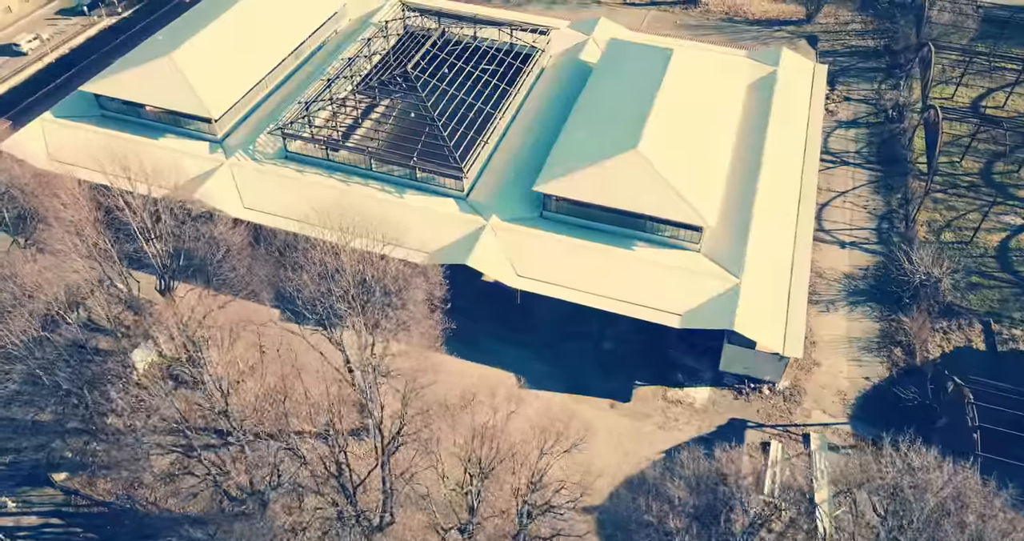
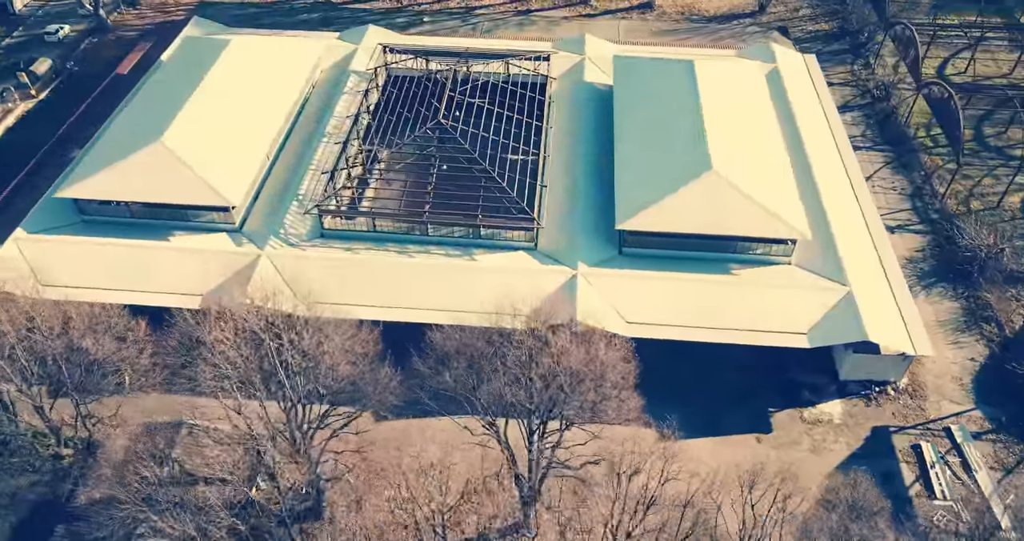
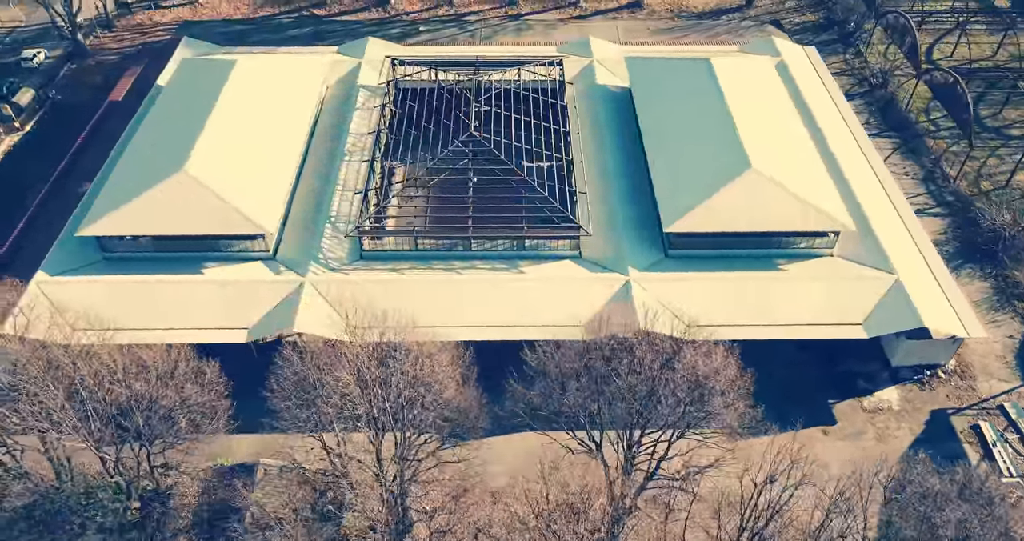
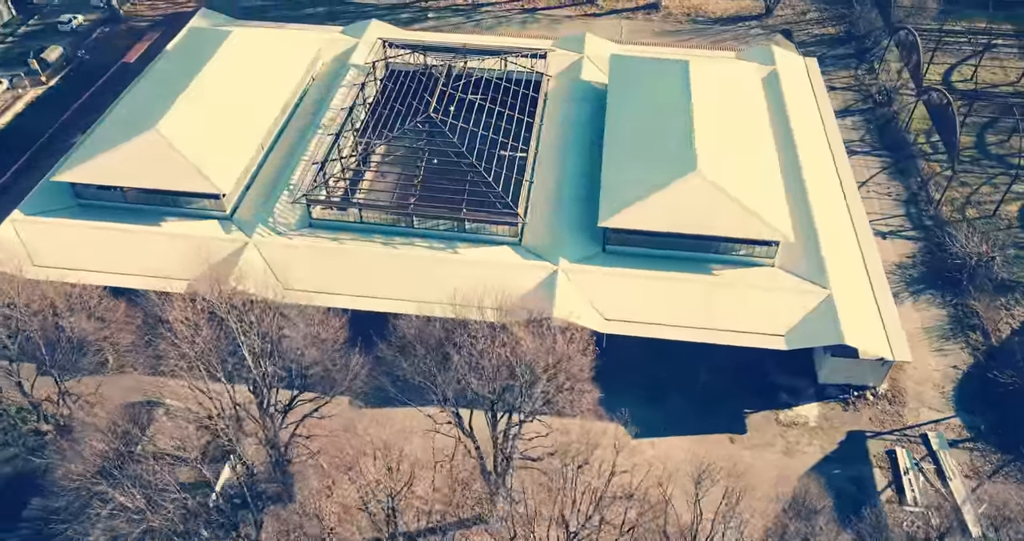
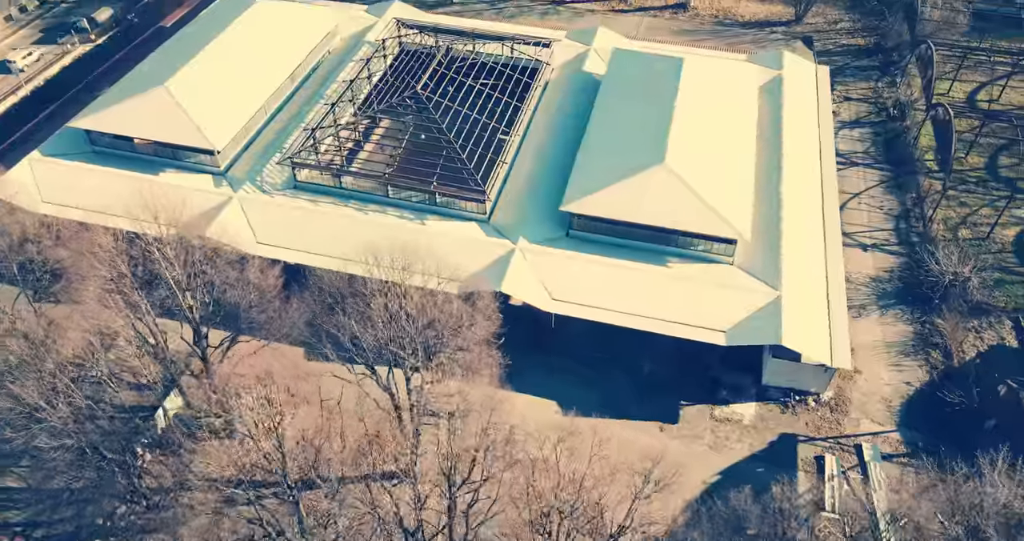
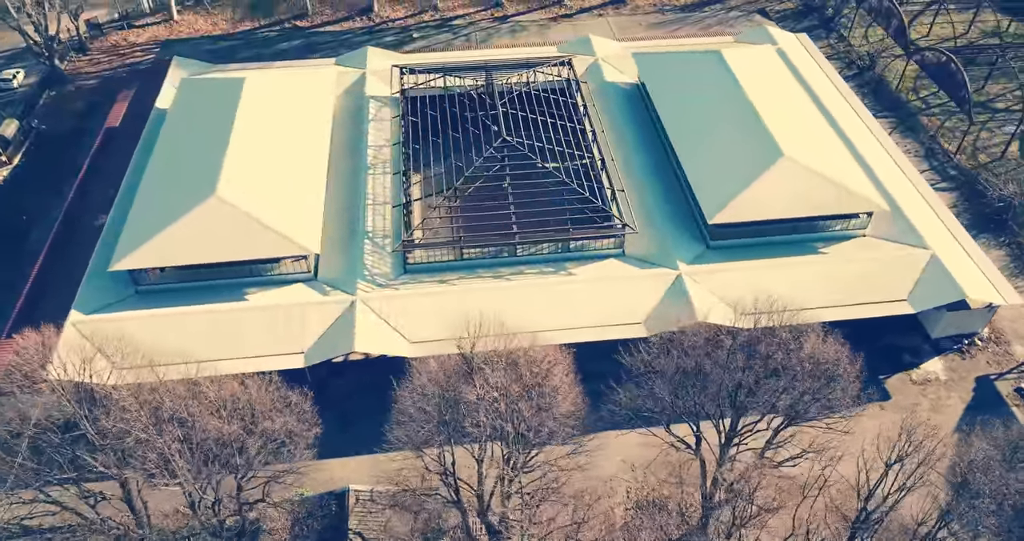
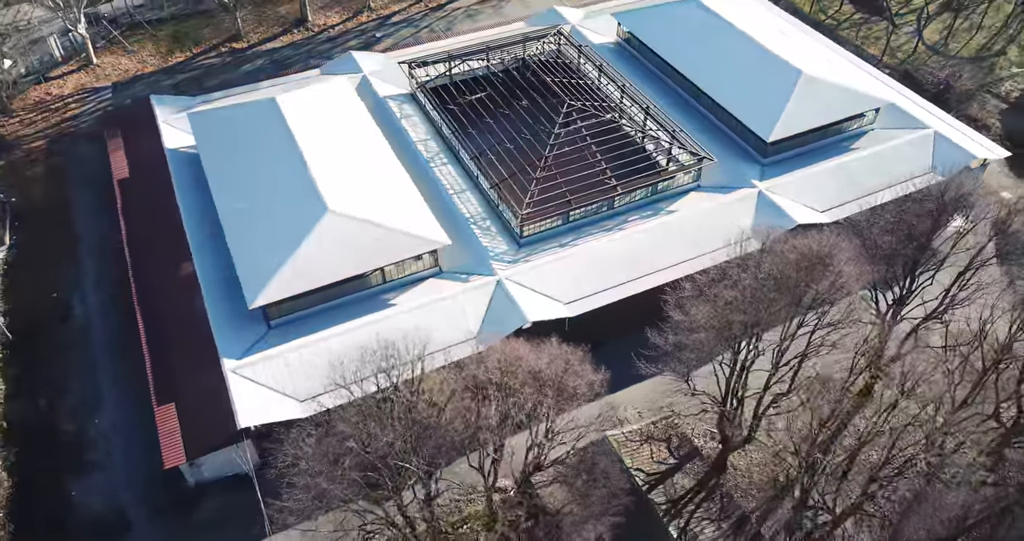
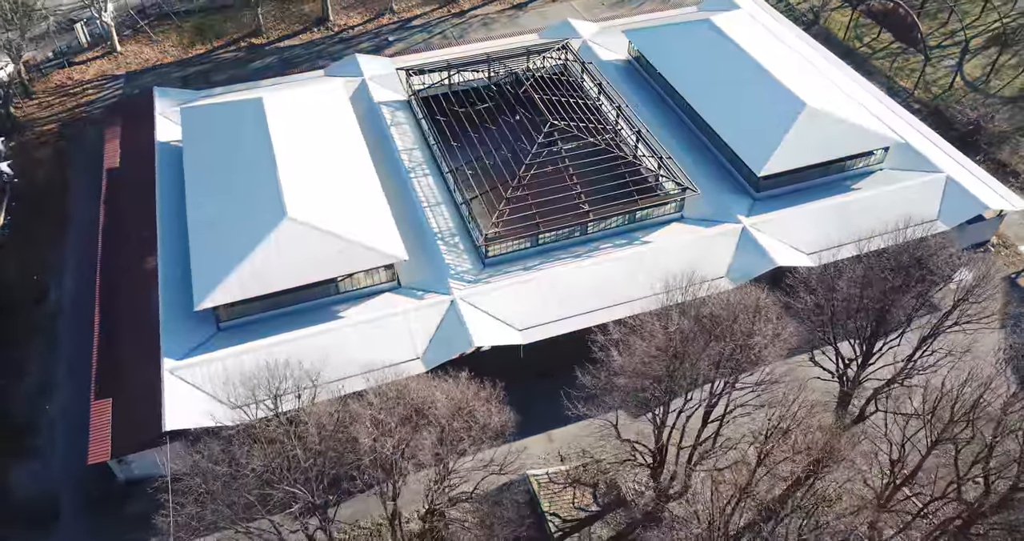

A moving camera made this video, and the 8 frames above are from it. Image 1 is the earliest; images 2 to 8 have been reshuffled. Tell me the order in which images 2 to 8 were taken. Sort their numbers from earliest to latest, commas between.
5, 4, 2, 3, 6, 8, 7
